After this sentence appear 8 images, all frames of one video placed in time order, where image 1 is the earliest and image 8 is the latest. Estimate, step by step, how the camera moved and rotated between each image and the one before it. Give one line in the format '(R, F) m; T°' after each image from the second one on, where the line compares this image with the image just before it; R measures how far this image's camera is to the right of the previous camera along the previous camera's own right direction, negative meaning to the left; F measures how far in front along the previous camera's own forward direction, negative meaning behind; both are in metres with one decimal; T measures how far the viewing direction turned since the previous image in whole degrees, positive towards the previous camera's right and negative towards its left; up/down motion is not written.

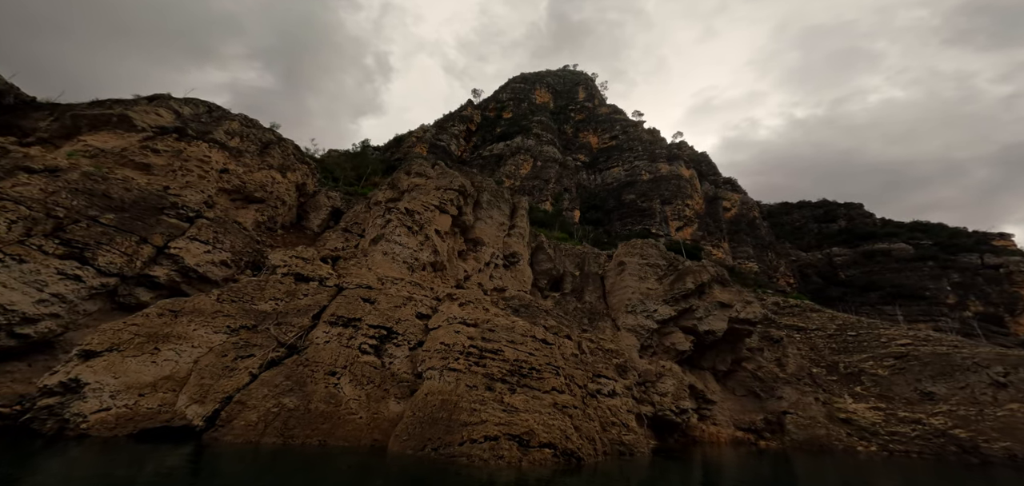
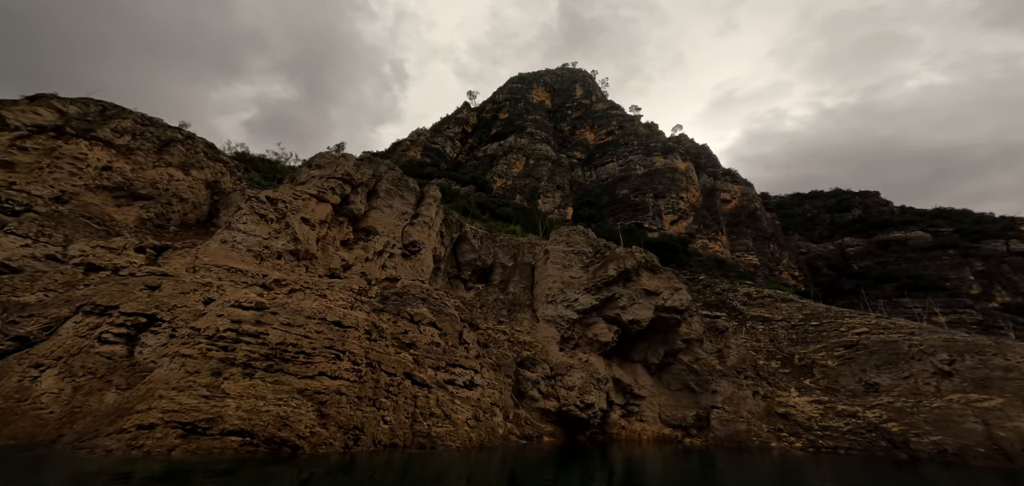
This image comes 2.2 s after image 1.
(+5.3, +1.1) m; -2°
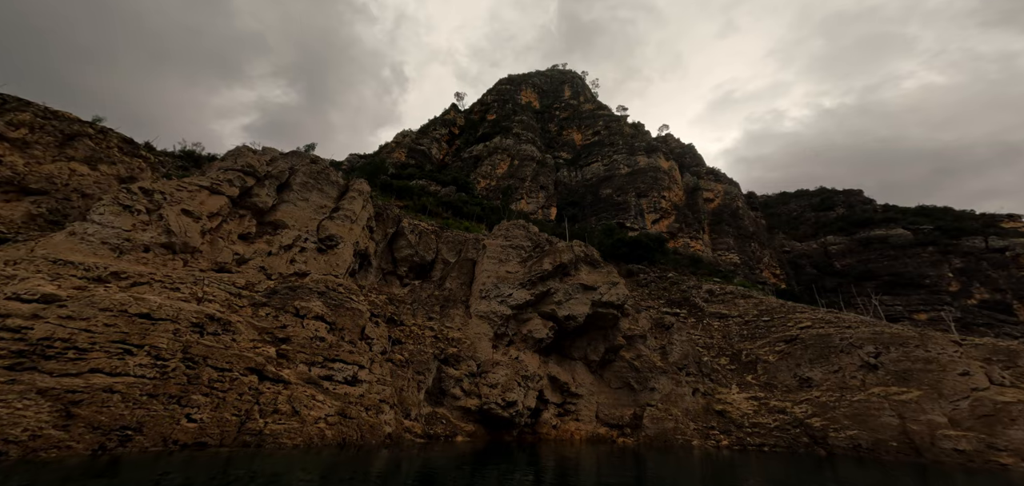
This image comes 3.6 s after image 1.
(+3.4, +0.6) m; 0°
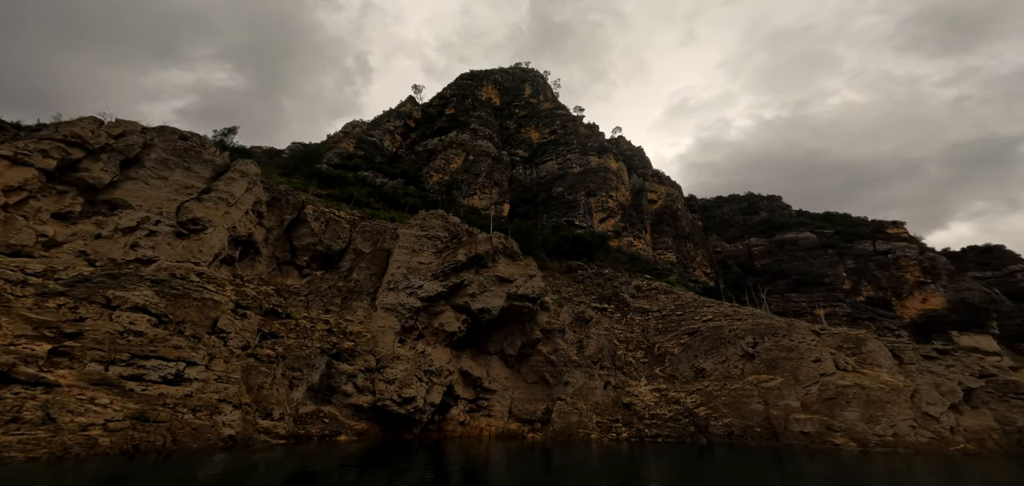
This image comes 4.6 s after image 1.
(+2.5, +0.3) m; +6°
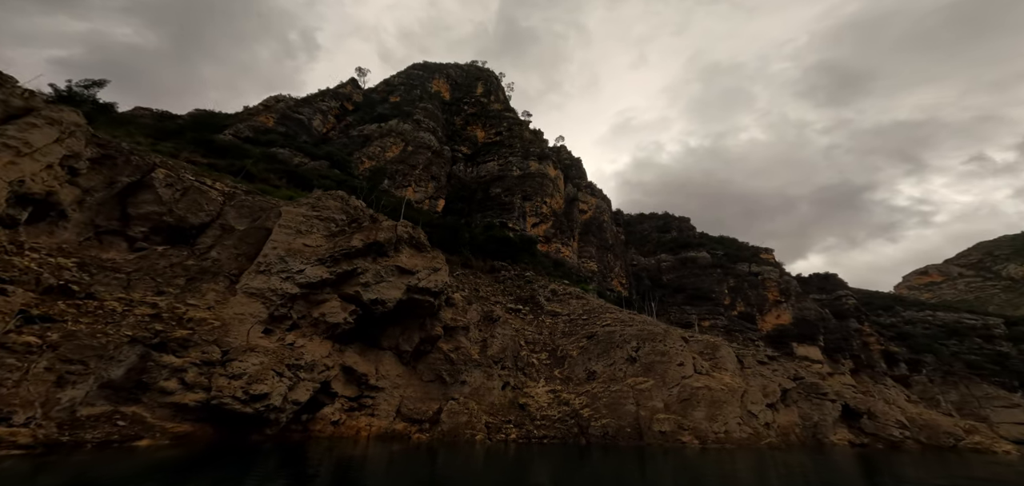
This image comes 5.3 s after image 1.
(+1.5, +0.1) m; +9°
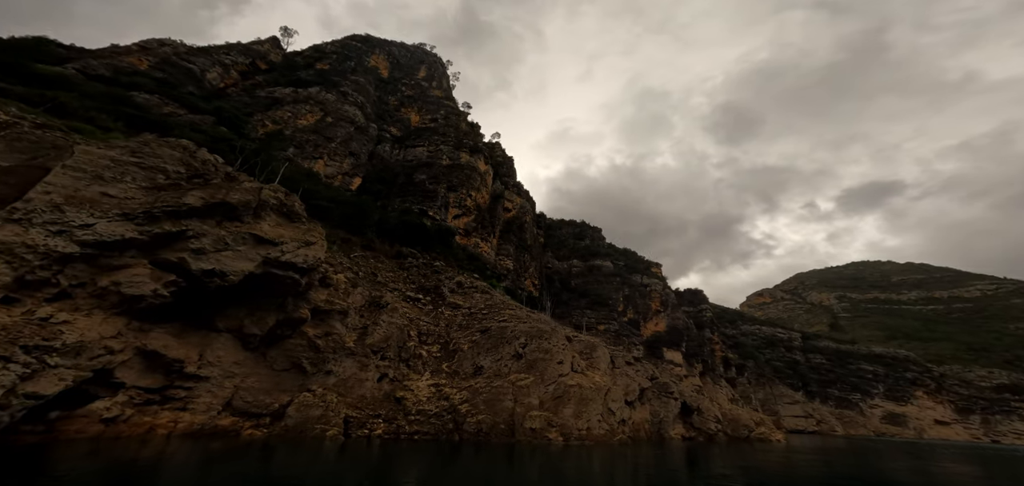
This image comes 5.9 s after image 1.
(+1.6, +1.0) m; +11°
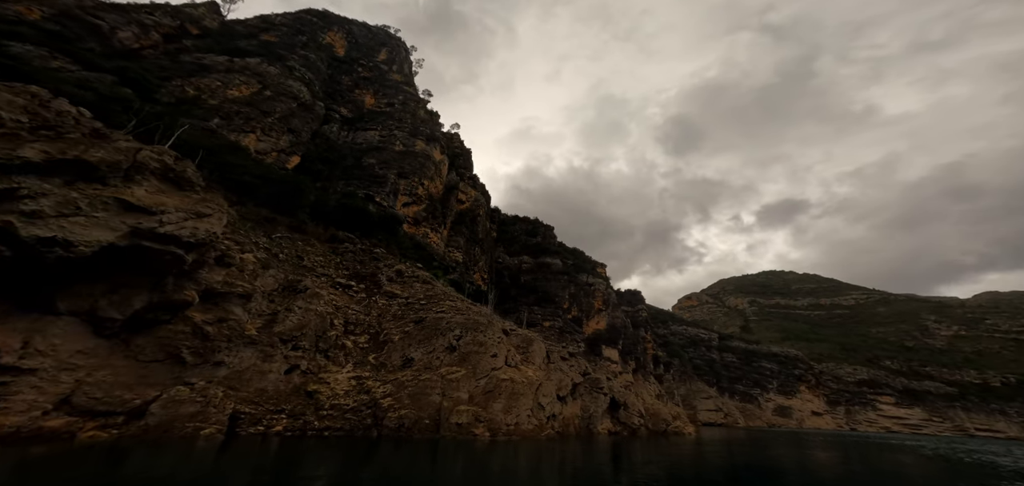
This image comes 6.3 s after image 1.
(+1.0, +1.0) m; +7°
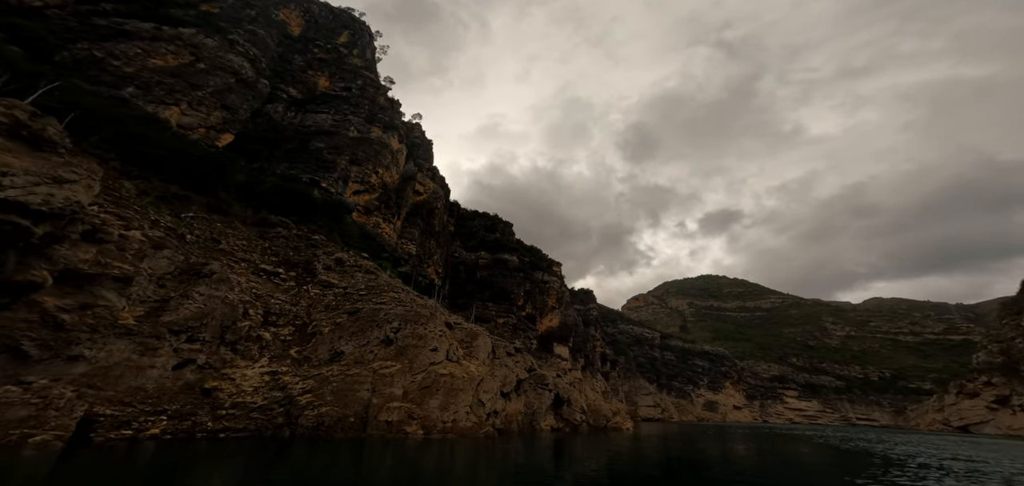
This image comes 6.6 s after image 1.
(+1.0, +0.9) m; +6°
